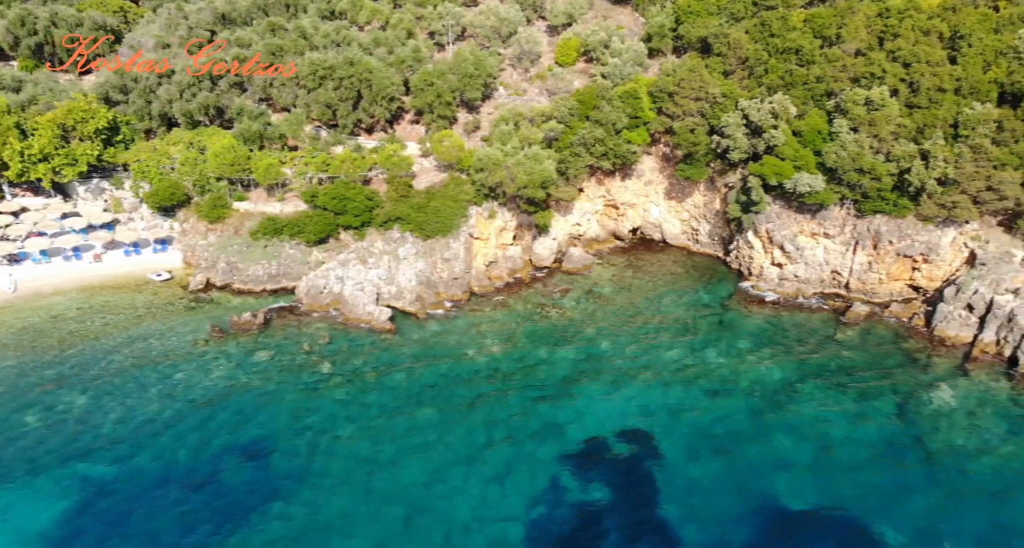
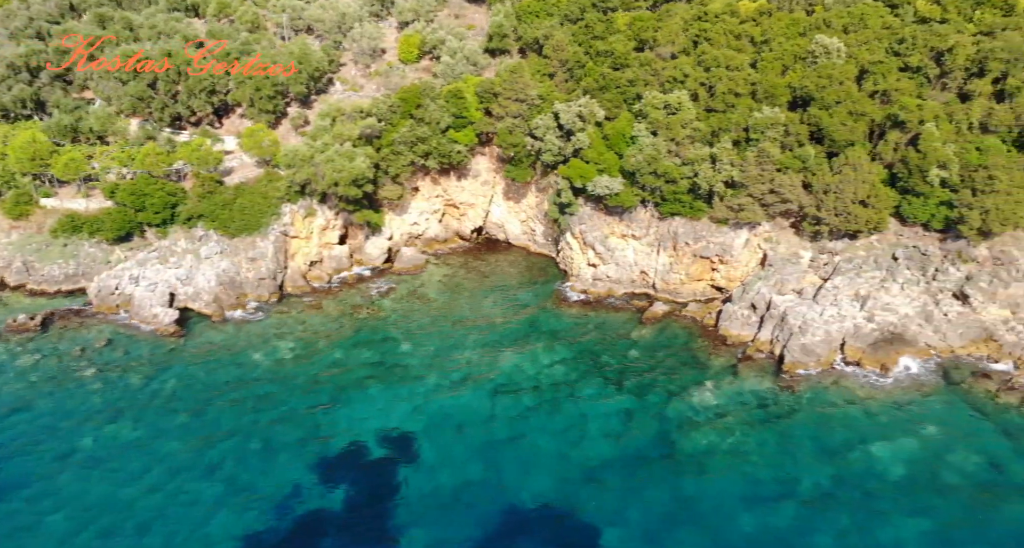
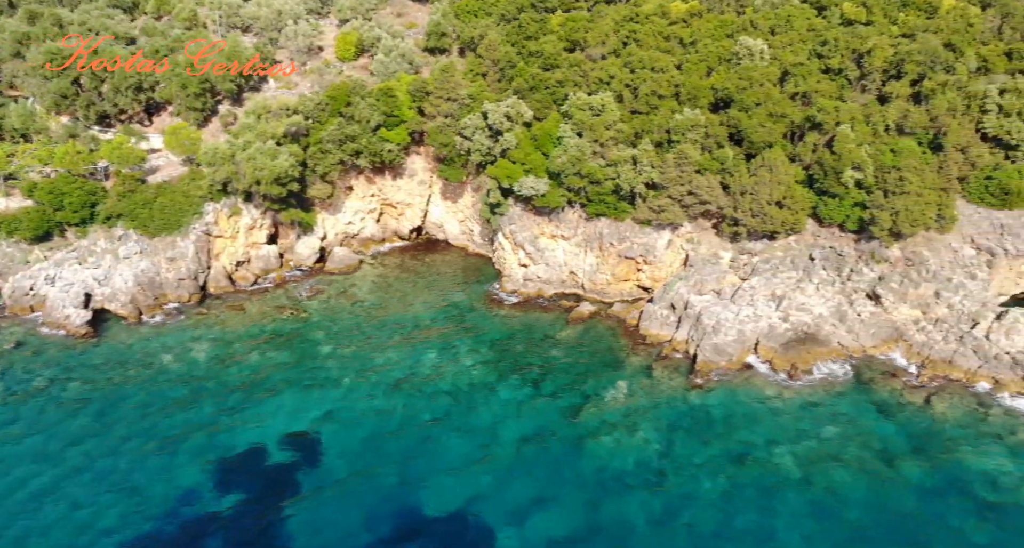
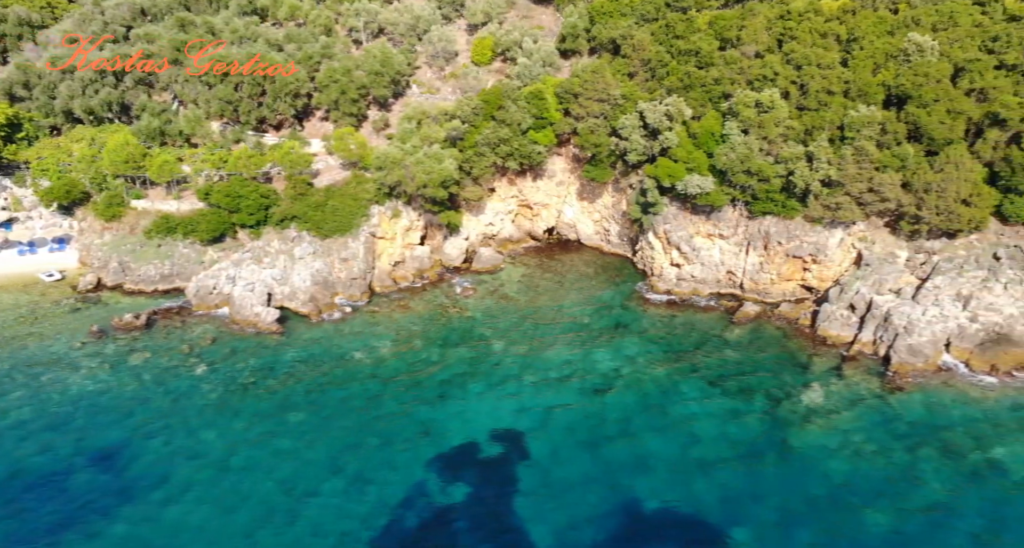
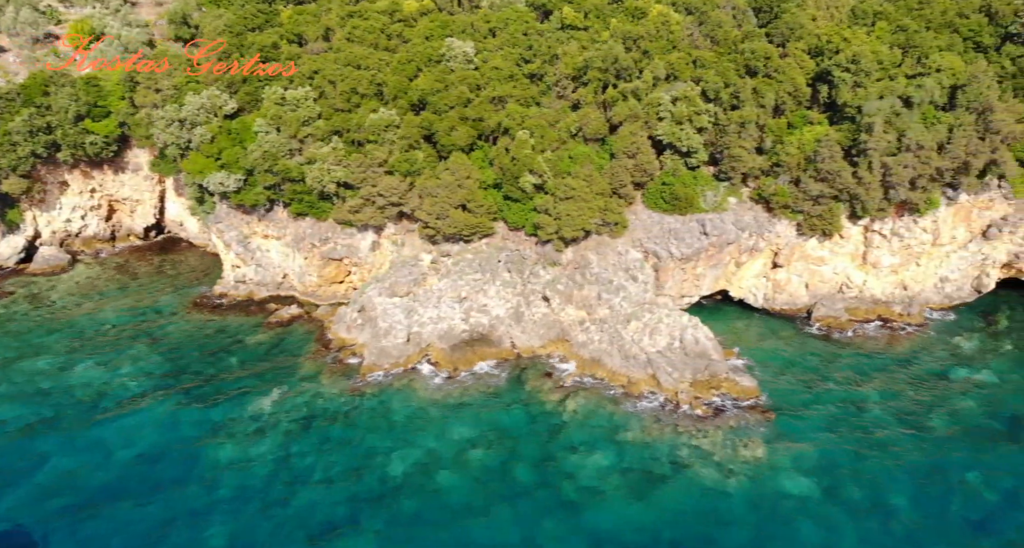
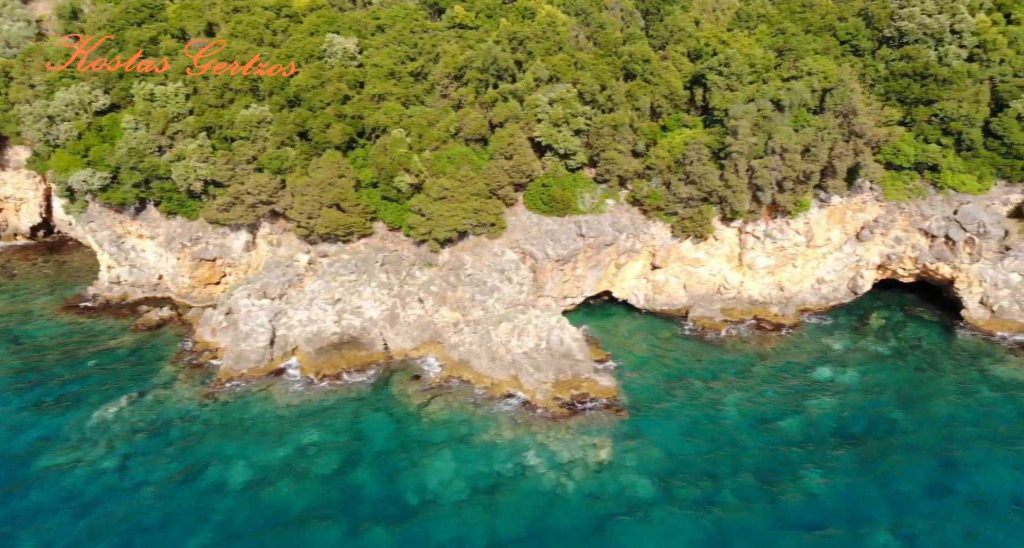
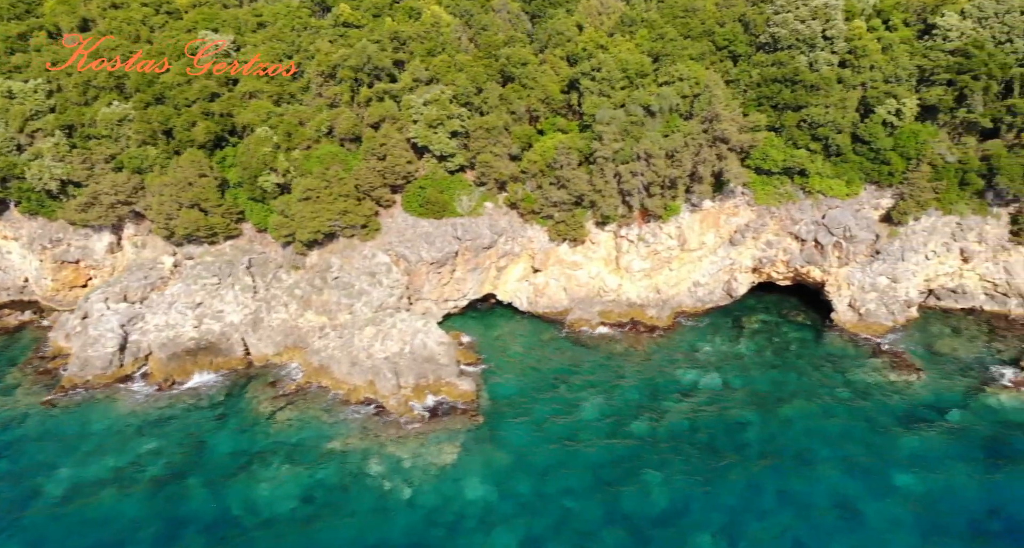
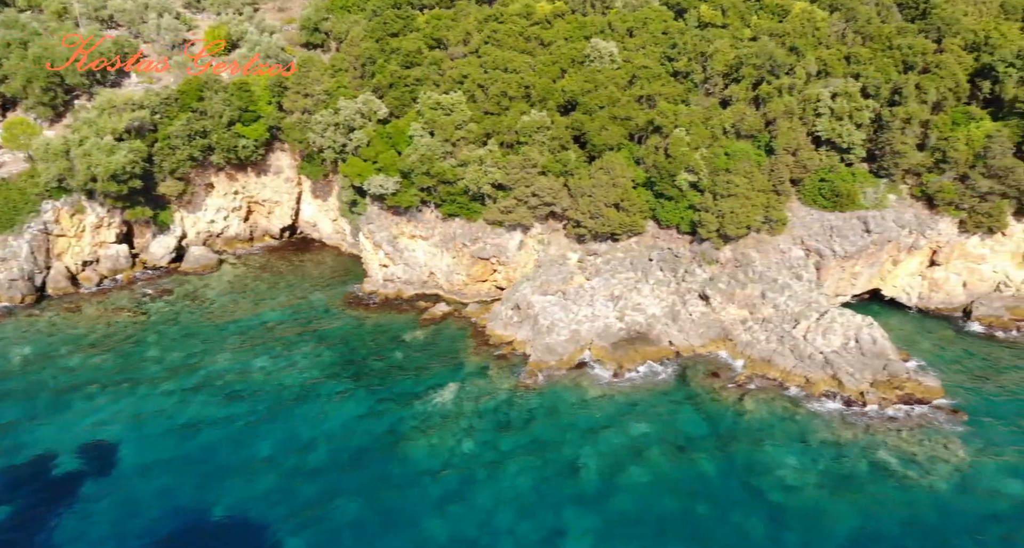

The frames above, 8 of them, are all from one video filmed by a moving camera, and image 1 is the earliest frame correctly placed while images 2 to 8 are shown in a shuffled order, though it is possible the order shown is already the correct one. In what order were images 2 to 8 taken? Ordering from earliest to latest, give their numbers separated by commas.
4, 2, 3, 8, 5, 6, 7
